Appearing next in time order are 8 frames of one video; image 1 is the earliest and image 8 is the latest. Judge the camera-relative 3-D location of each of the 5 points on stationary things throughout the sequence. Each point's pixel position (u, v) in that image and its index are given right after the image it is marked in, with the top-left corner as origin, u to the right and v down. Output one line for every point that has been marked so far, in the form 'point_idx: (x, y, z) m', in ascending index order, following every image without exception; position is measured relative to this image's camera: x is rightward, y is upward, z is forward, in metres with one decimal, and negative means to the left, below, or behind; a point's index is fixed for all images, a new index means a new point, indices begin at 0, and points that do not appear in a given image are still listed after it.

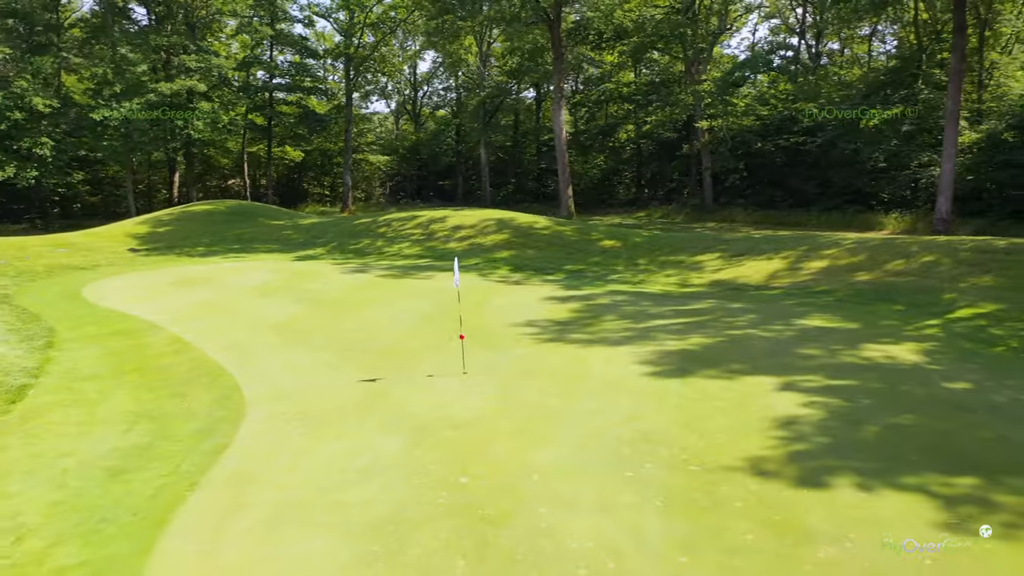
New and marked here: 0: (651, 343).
0: (+2.2, -0.9, +13.2) m
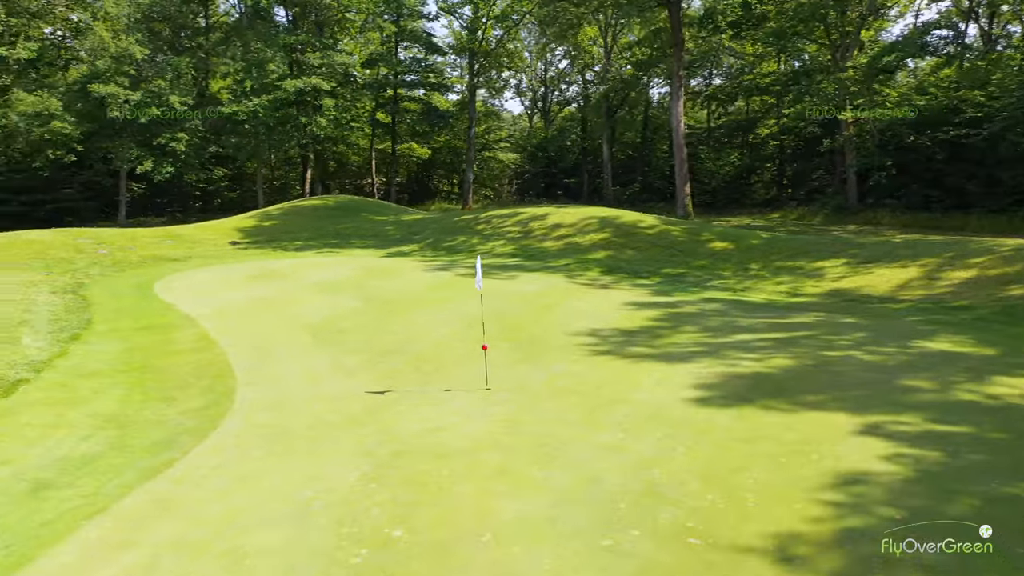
0: (+2.8, -1.0, +11.0) m
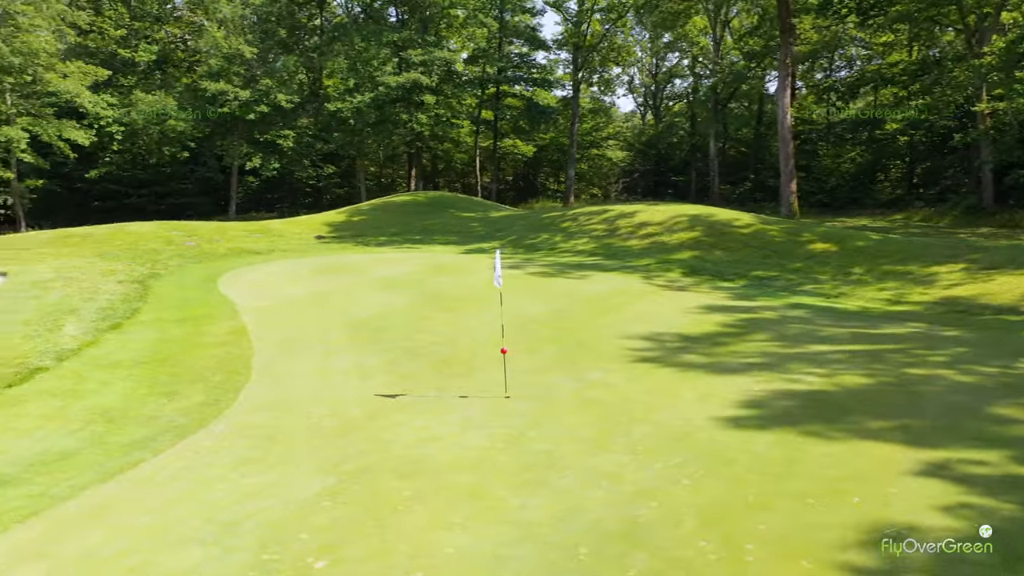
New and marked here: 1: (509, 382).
0: (+3.2, -1.1, +9.6) m
1: (0.0, -1.1, +9.8) m
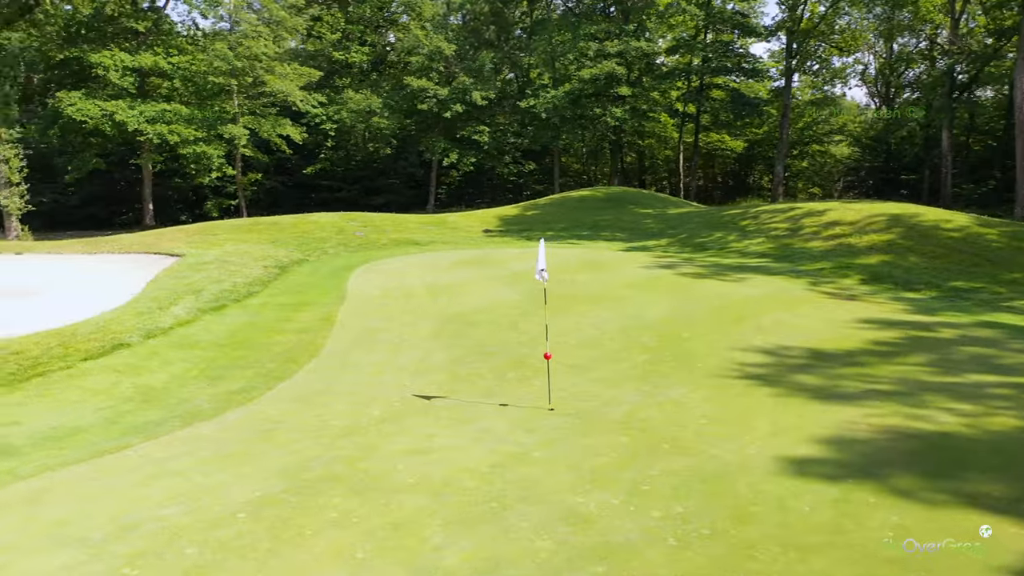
0: (+3.6, -1.2, +7.5) m
1: (+0.6, -1.1, +8.5) m
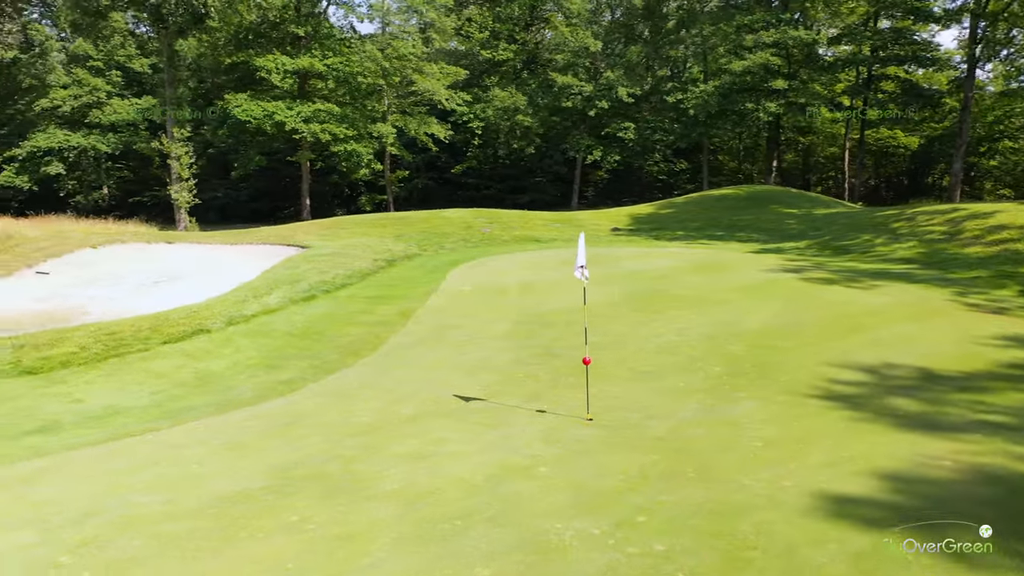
0: (+3.7, -1.3, +6.2) m
1: (+1.0, -1.1, +7.8) m
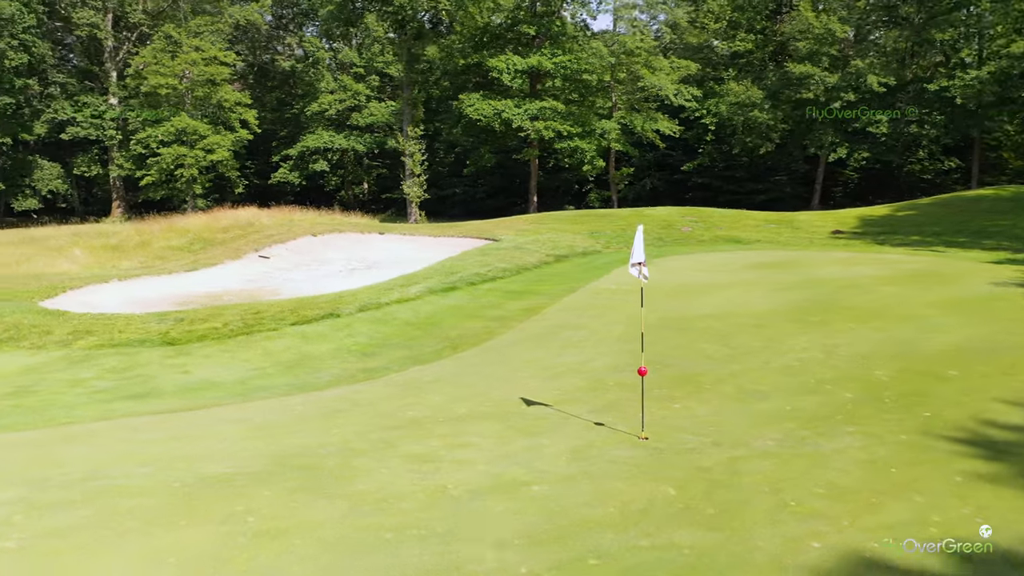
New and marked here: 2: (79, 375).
0: (+3.6, -1.4, +4.5) m
1: (+1.4, -1.1, +6.8) m
2: (-4.7, -0.9, +8.8) m
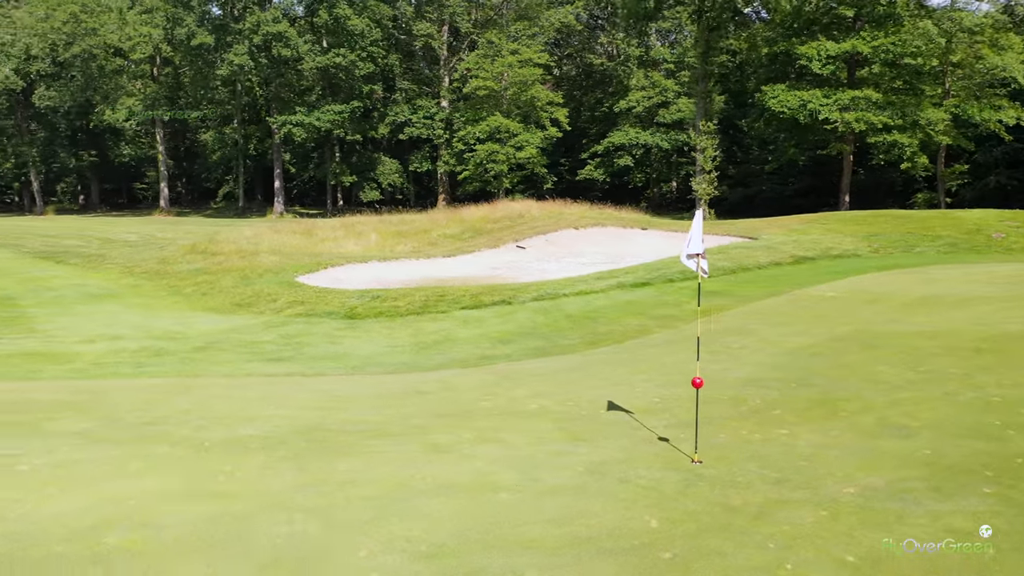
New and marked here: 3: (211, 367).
0: (+2.8, -1.5, +2.6) m
1: (+1.8, -1.1, +5.6) m
2: (-3.1, -0.6, +9.9) m
3: (-3.1, -0.8, +8.3) m
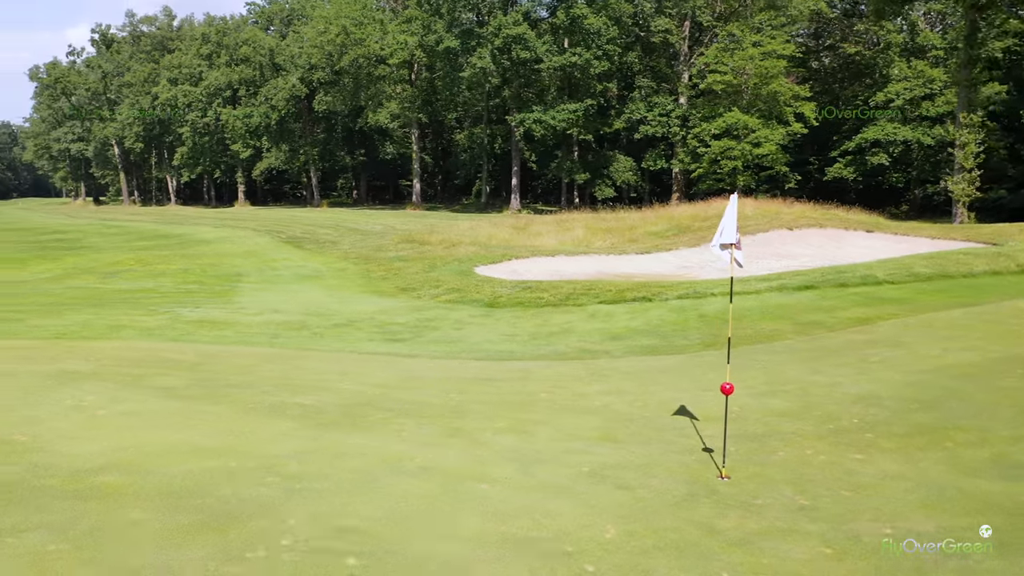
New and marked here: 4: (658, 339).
0: (+1.9, -1.5, +1.7) m
1: (+1.8, -1.1, +4.9) m
2: (-1.4, -0.4, +10.4) m
3: (-2.0, -0.6, +8.9) m
4: (+1.6, -0.5, +8.7) m
